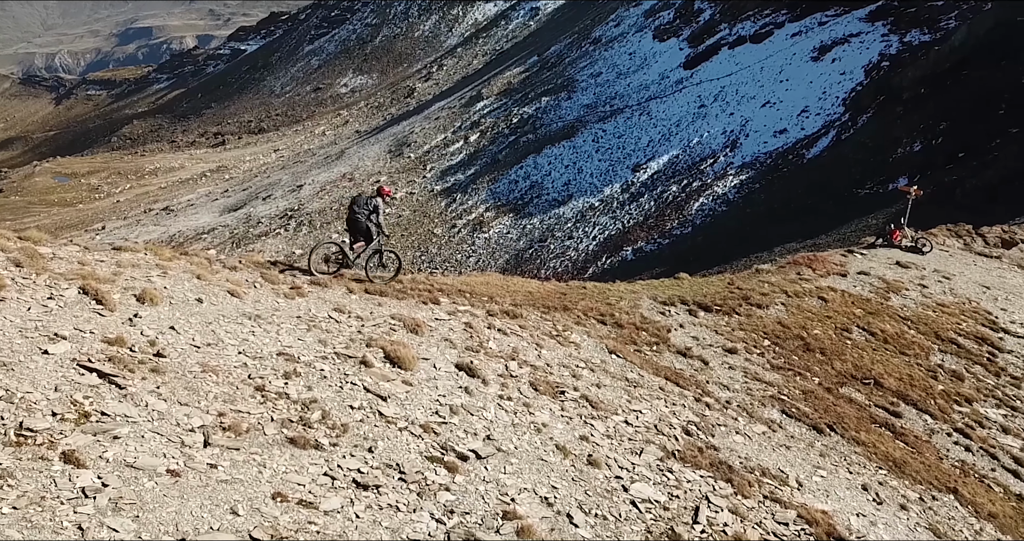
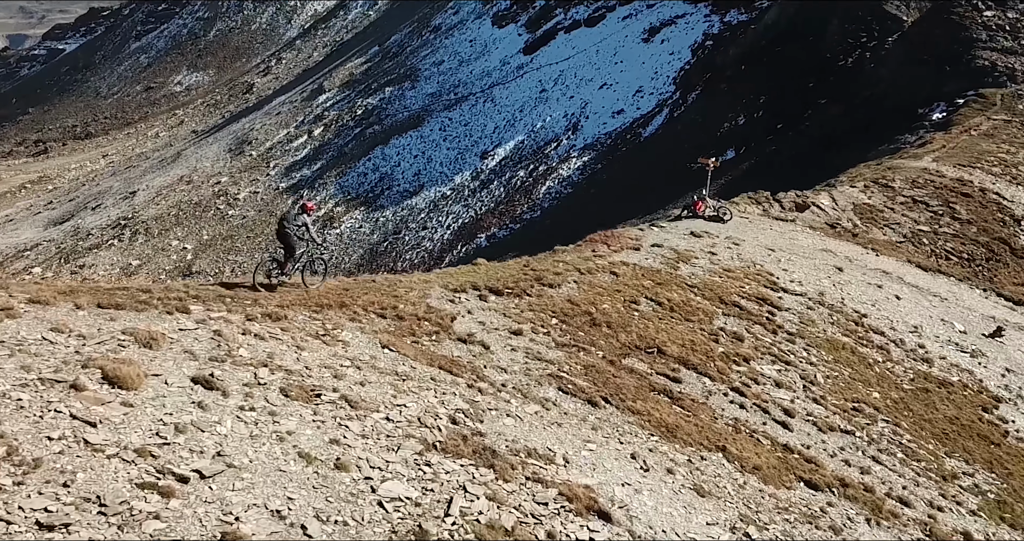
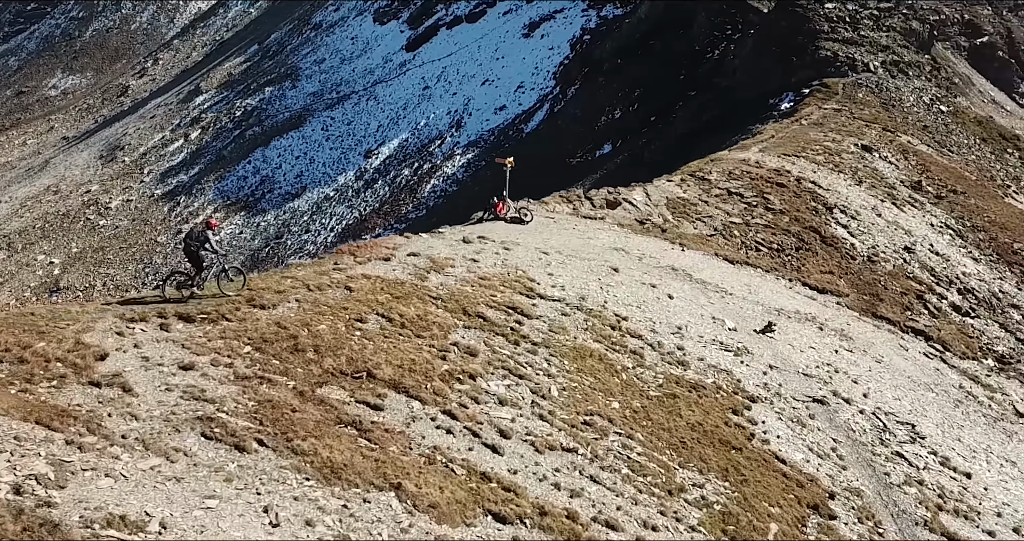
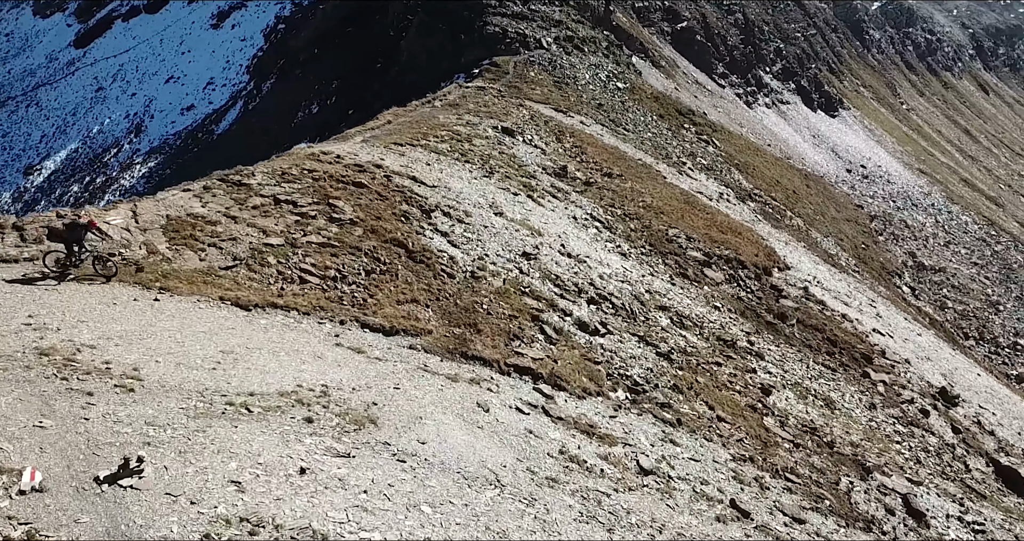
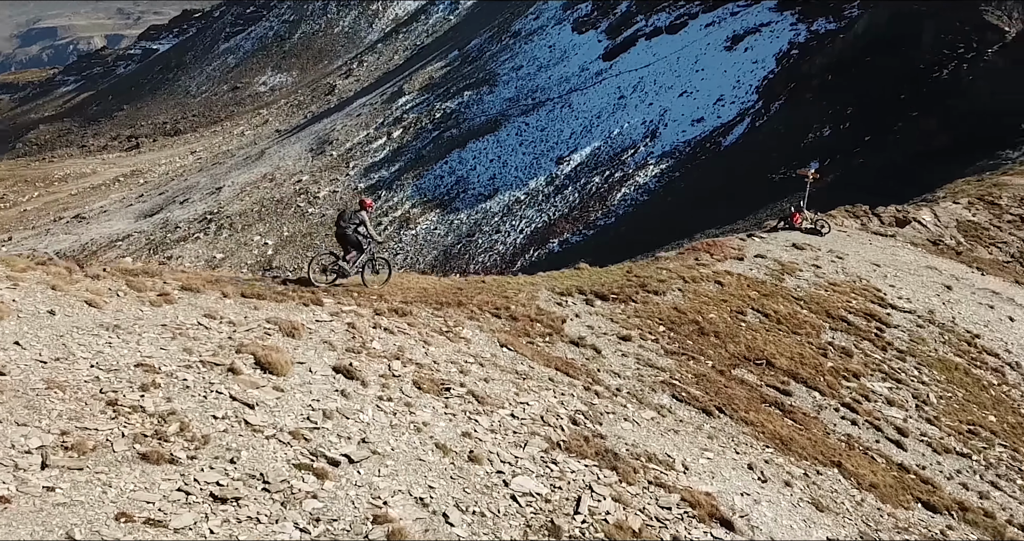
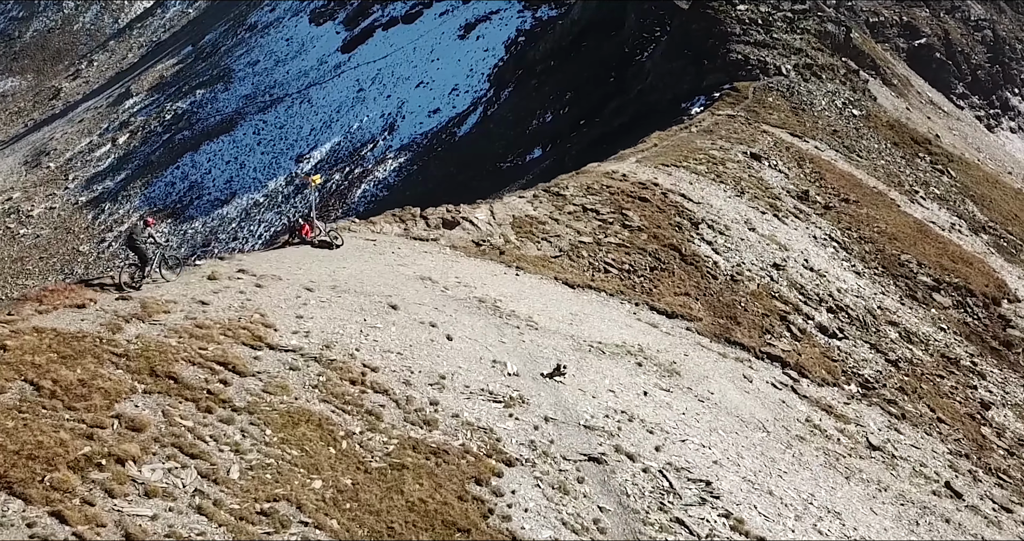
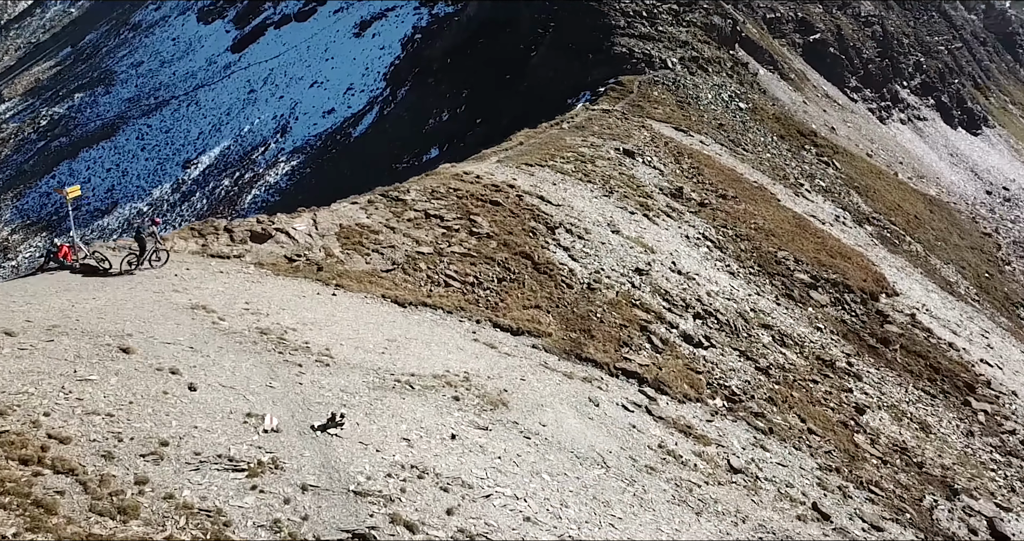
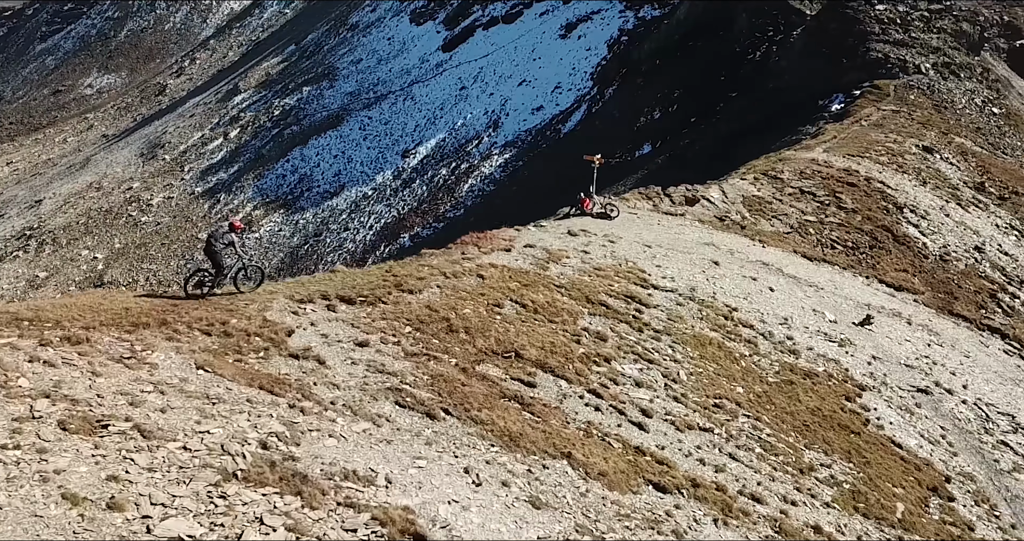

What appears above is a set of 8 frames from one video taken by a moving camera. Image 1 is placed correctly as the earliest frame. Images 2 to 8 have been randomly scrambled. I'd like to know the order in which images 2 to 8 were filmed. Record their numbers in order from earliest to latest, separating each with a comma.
5, 2, 8, 3, 6, 7, 4
